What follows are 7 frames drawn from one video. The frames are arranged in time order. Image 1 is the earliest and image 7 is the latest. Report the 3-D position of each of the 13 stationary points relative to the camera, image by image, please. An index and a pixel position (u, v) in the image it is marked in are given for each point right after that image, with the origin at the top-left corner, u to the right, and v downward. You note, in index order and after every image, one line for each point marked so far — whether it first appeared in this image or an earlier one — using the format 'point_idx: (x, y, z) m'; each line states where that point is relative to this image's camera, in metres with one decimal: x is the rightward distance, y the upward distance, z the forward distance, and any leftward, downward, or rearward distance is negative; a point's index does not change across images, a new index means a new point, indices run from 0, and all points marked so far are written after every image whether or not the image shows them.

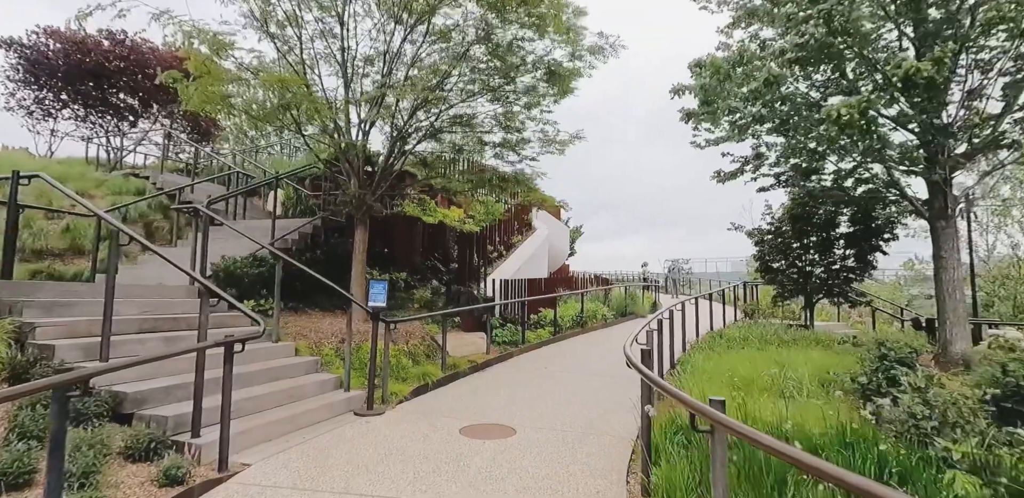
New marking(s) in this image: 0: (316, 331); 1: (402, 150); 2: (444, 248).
0: (-2.5, -1.0, +6.3) m
1: (-1.8, +1.5, +8.0) m
2: (-1.3, 0.0, +9.8) m
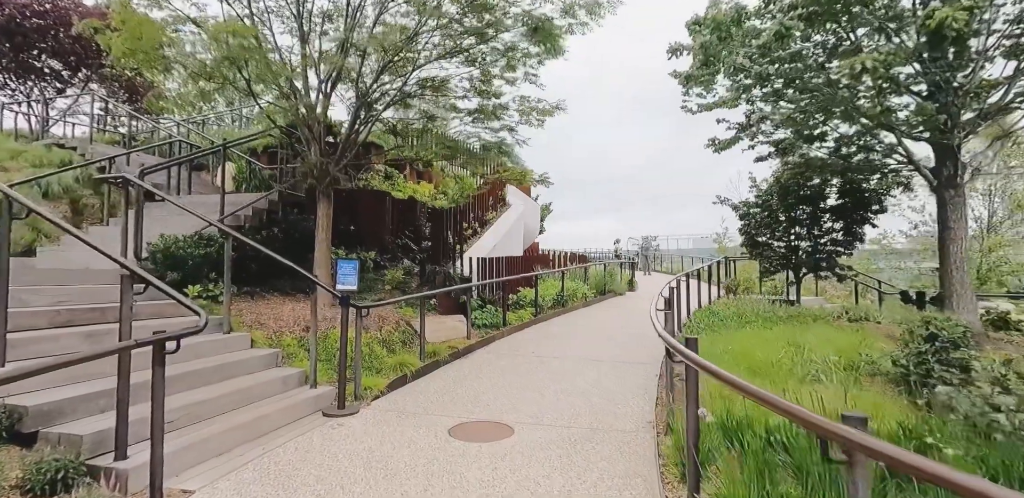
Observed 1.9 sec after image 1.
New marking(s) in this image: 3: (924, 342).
0: (-2.6, -0.8, +5.6) m
1: (-2.1, +1.8, +7.2) m
2: (-1.7, +0.4, +9.1) m
3: (+3.0, -0.7, +3.6) m
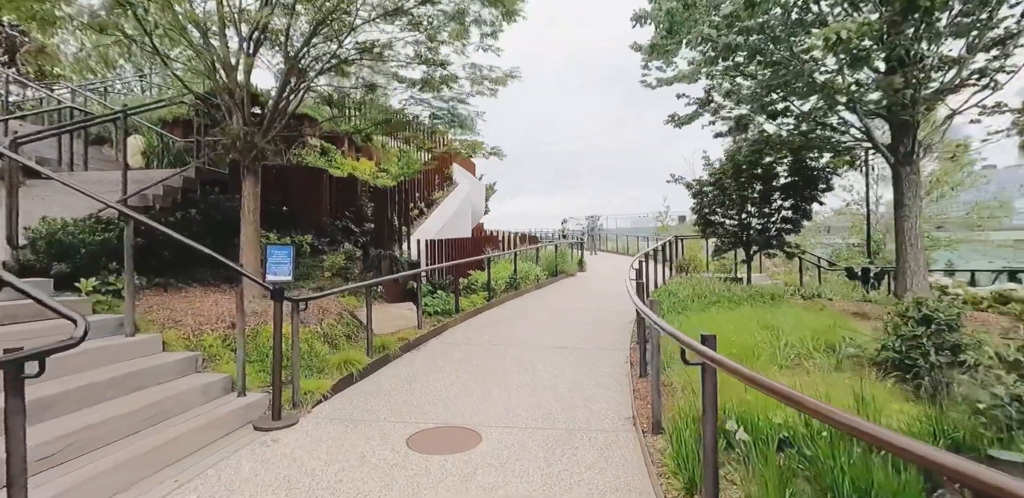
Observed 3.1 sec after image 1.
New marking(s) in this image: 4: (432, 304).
0: (-3.1, -0.6, +4.8) m
1: (-2.7, +2.0, +6.4) m
2: (-2.6, +0.7, +8.4) m
3: (+2.8, -0.5, +3.5) m
4: (-1.1, -0.8, +7.1) m
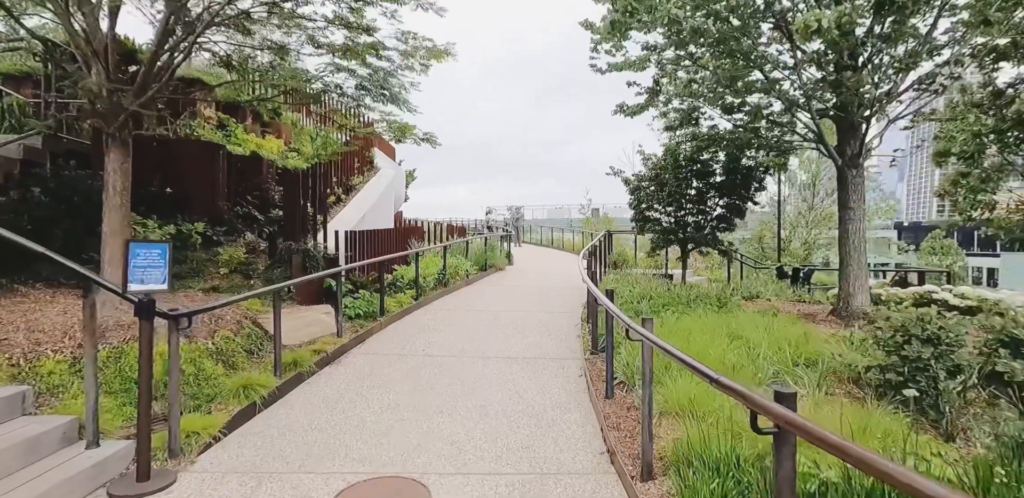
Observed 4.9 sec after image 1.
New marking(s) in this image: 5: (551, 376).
0: (-3.5, -0.6, +3.6) m
1: (-3.3, +2.1, +5.2) m
2: (-3.6, +0.9, +7.2) m
3: (+2.5, -0.6, +3.3) m
4: (-2.0, -0.7, +6.2) m
5: (+0.3, -1.1, +4.4) m
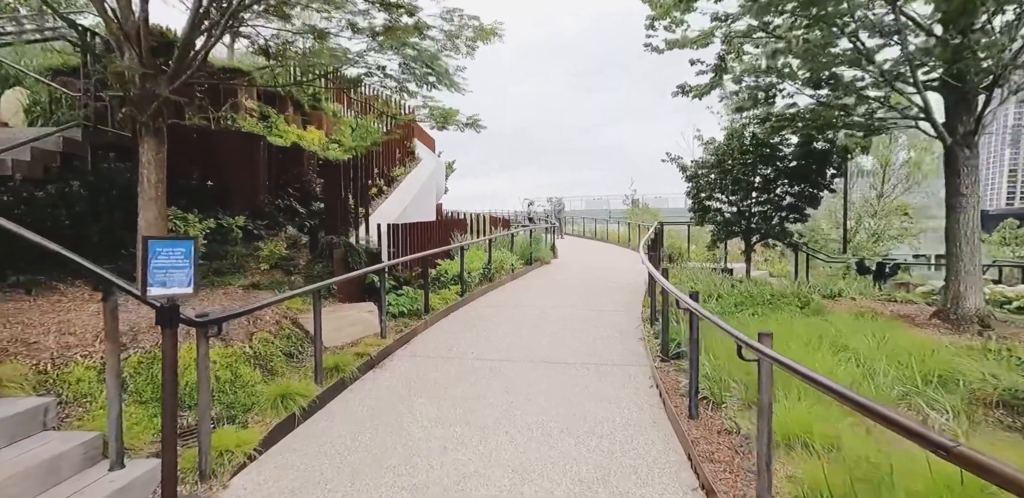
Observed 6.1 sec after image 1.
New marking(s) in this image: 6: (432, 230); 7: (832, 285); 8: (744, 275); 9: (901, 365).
0: (-3.0, -0.6, +3.4) m
1: (-2.8, +2.2, +4.9) m
2: (-2.9, +0.9, +6.9) m
3: (+2.9, -0.6, +2.6) m
4: (-1.3, -0.6, +5.8) m
5: (+0.8, -1.1, +3.9) m
6: (-1.2, +0.3, +7.8) m
7: (+4.5, -0.5, +7.1) m
8: (+3.9, -0.4, +8.6) m
9: (+2.5, -0.7, +3.3) m
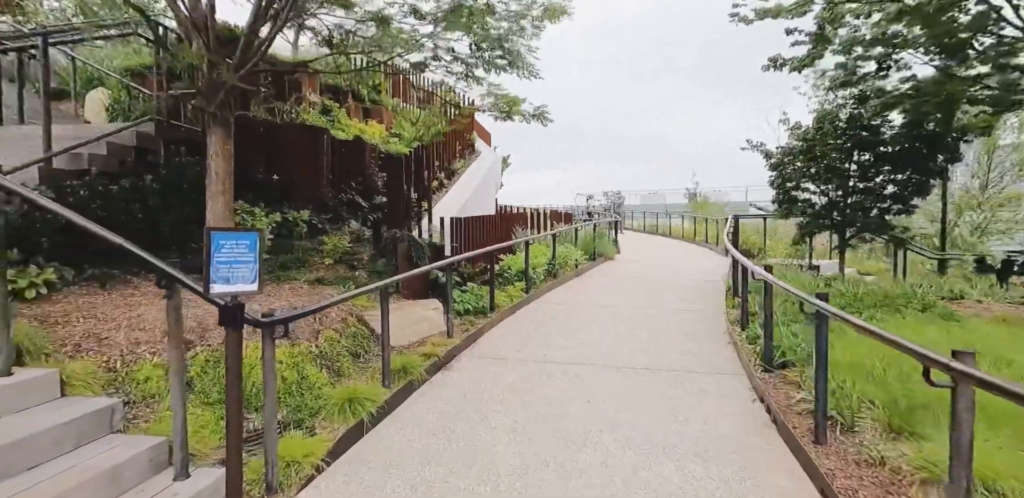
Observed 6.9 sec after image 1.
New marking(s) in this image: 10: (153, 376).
0: (-2.5, -0.5, +3.3) m
1: (-2.1, +2.2, +4.7) m
2: (-2.0, +1.0, +6.8) m
3: (+3.3, -0.5, +1.9) m
4: (-0.6, -0.6, +5.6) m
5: (+1.4, -1.0, +3.5) m
6: (-0.3, +0.4, +7.5) m
7: (+5.3, -0.4, +6.2) m
8: (+5.0, -0.4, +7.7) m
9: (+3.0, -0.7, +2.6) m
10: (-2.1, -0.7, +2.9) m
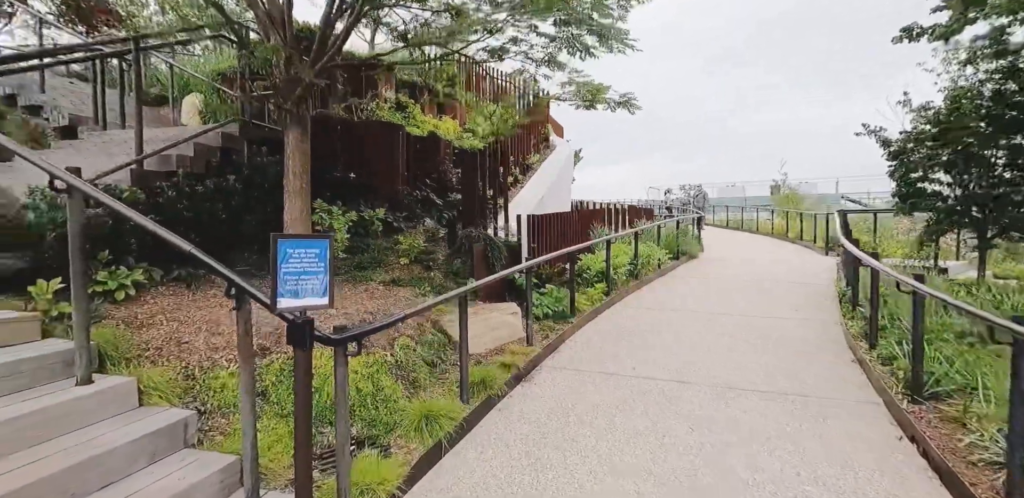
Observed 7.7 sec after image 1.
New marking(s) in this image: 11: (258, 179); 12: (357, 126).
0: (-1.9, -0.5, +3.3) m
1: (-1.3, +2.2, +4.6) m
2: (-0.9, +1.0, +6.6) m
3: (+3.6, -0.6, +1.1) m
4: (+0.3, -0.6, +5.2) m
5: (+1.9, -1.1, +2.9) m
6: (+0.9, +0.4, +7.1) m
7: (+6.2, -0.4, +5.1) m
8: (+6.1, -0.4, +6.6) m
9: (+3.4, -0.7, +1.8) m
10: (-1.6, -0.8, +2.8) m
11: (-2.5, +0.7, +4.9) m
12: (-1.8, +1.4, +5.9) m
